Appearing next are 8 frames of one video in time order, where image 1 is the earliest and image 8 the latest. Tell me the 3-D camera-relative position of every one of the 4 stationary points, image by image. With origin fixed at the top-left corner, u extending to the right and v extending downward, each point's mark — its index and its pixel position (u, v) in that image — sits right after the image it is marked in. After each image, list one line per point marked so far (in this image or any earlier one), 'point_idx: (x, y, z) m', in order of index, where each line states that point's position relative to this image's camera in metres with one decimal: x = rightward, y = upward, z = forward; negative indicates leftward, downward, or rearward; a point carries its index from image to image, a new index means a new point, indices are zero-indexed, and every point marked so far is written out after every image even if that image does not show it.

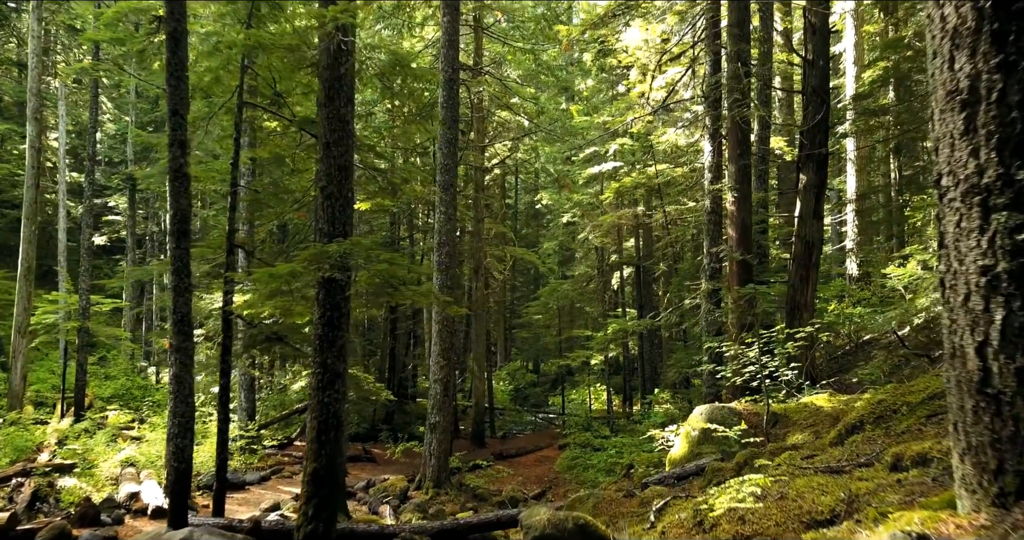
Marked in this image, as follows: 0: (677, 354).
0: (+3.5, -1.8, +15.5) m
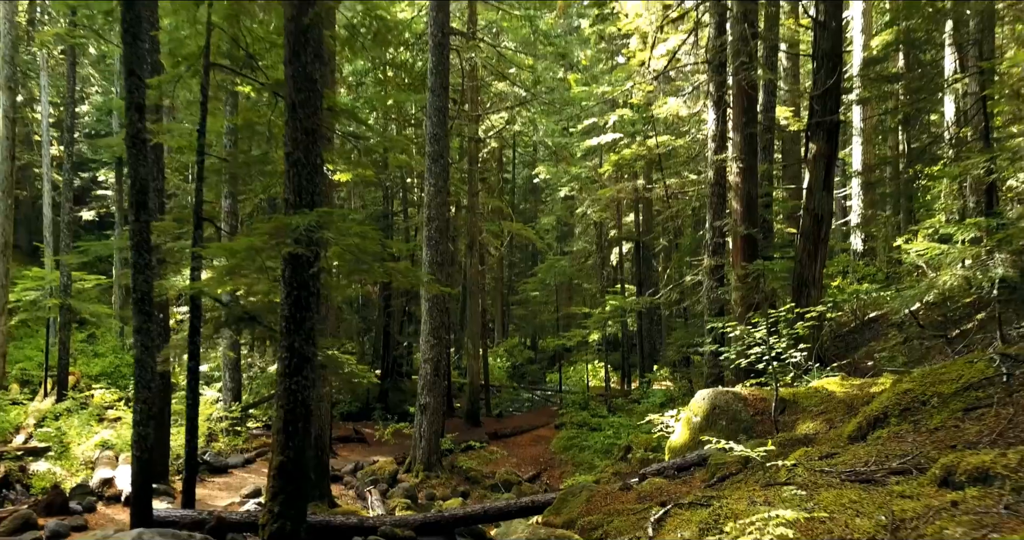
0: (+3.4, -1.3, +15.0) m
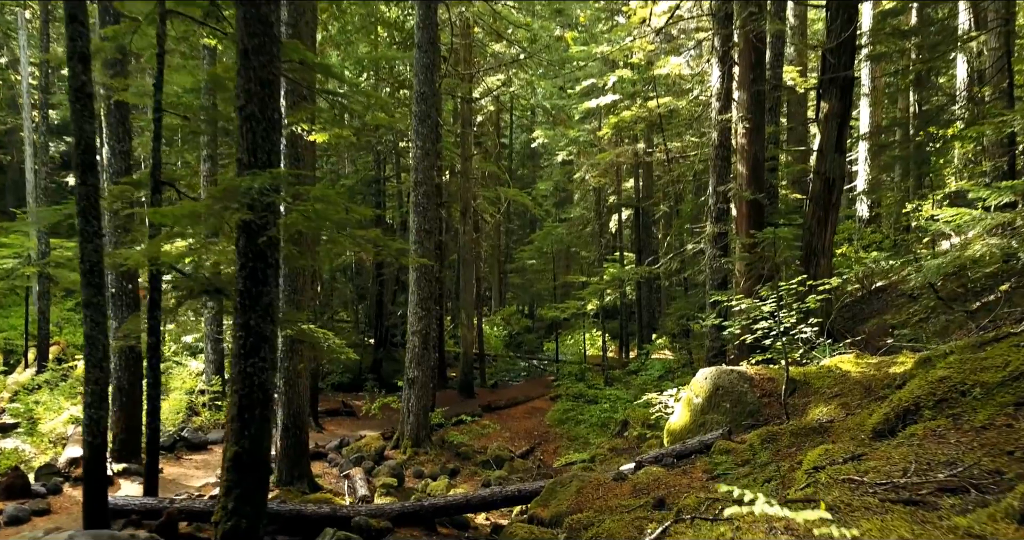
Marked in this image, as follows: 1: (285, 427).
0: (+3.3, -0.6, +14.5) m
1: (-2.6, -1.8, +8.2) m
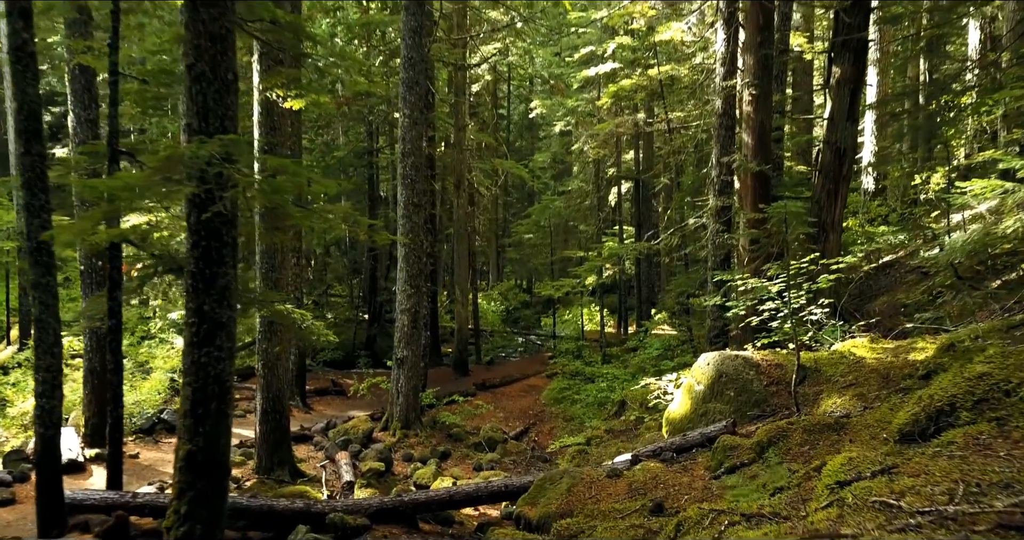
0: (+3.2, -0.1, +14.1) m
1: (-2.7, -1.5, +7.8) m
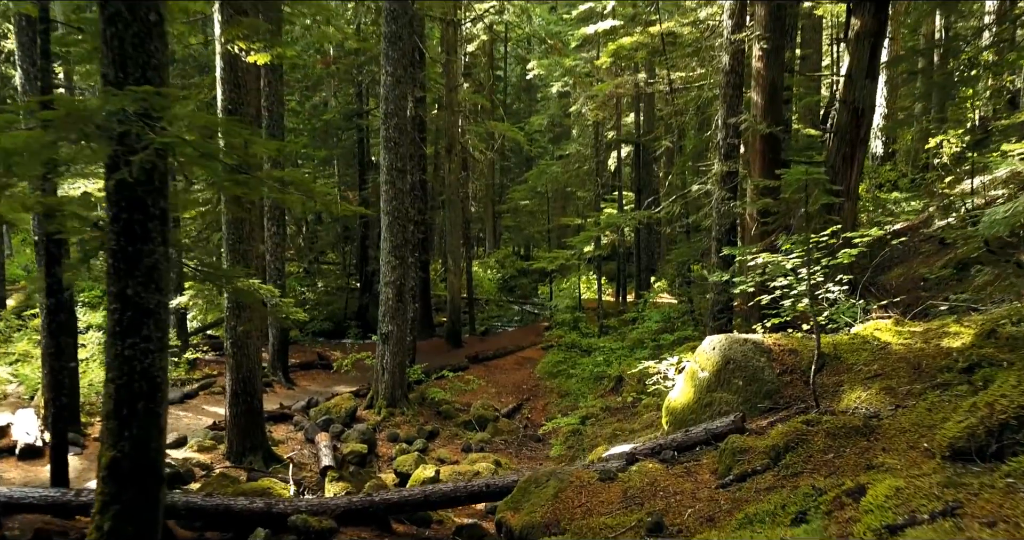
0: (+3.1, +0.5, +13.5) m
1: (-2.8, -1.2, +7.3) m
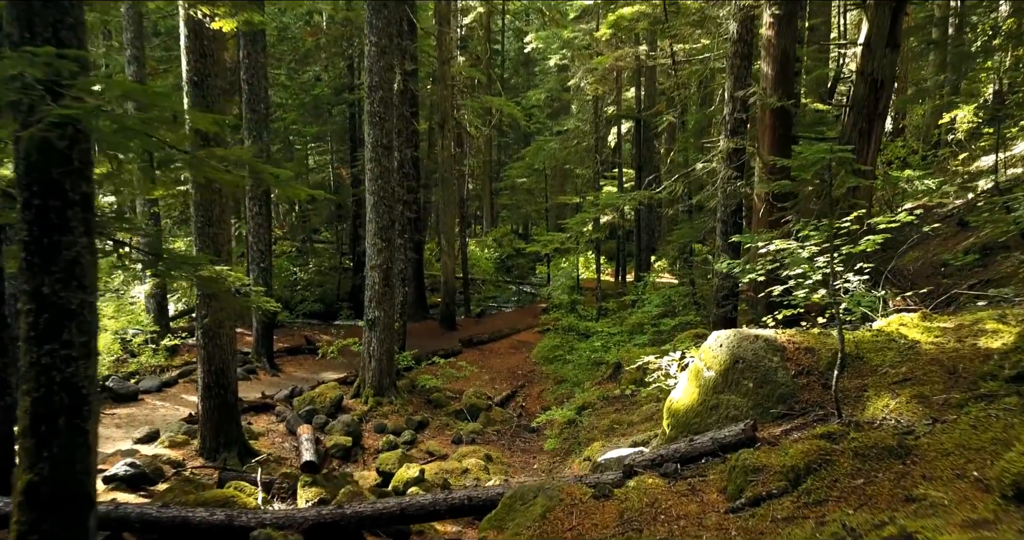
0: (+3.0, +0.8, +12.9) m
1: (-2.9, -1.1, +6.8) m
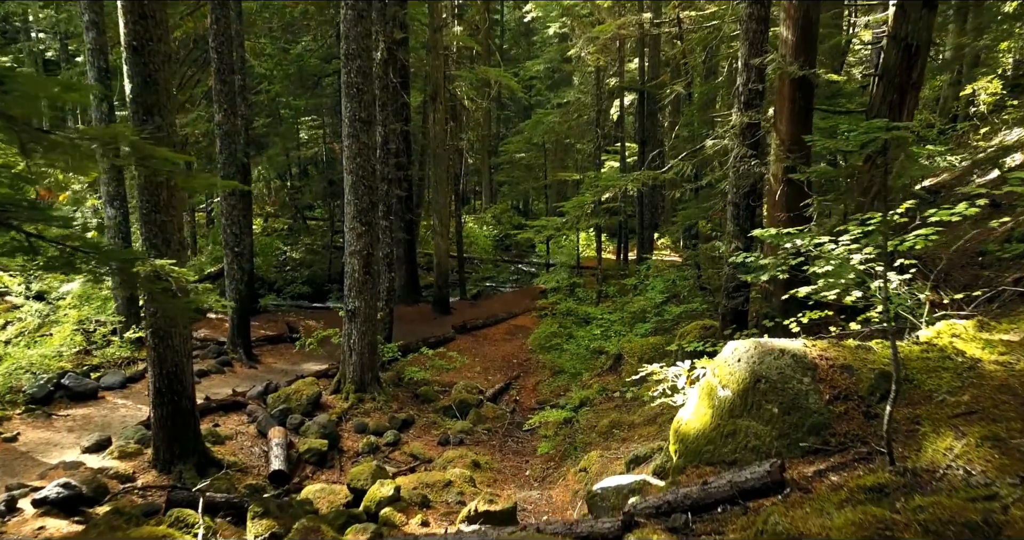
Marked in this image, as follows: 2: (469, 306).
0: (+2.9, +1.1, +12.2) m
1: (-3.0, -1.0, +6.1) m
2: (-0.9, -0.8, +15.5) m
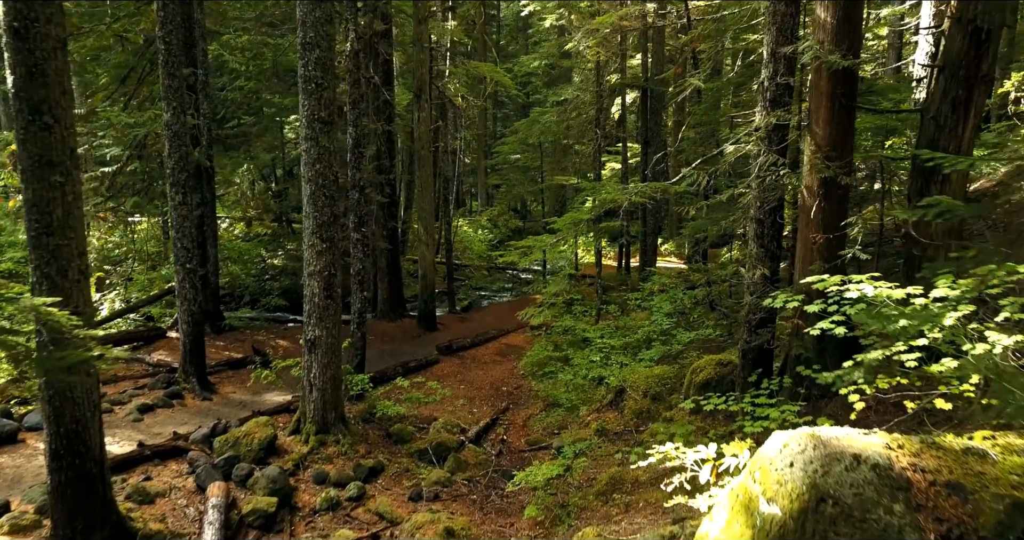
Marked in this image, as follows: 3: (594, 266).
0: (+2.8, +0.9, +11.0) m
1: (-3.2, -1.3, +5.0) m
2: (-1.1, -1.0, +14.4) m
3: (+2.2, +0.1, +19.1) m
